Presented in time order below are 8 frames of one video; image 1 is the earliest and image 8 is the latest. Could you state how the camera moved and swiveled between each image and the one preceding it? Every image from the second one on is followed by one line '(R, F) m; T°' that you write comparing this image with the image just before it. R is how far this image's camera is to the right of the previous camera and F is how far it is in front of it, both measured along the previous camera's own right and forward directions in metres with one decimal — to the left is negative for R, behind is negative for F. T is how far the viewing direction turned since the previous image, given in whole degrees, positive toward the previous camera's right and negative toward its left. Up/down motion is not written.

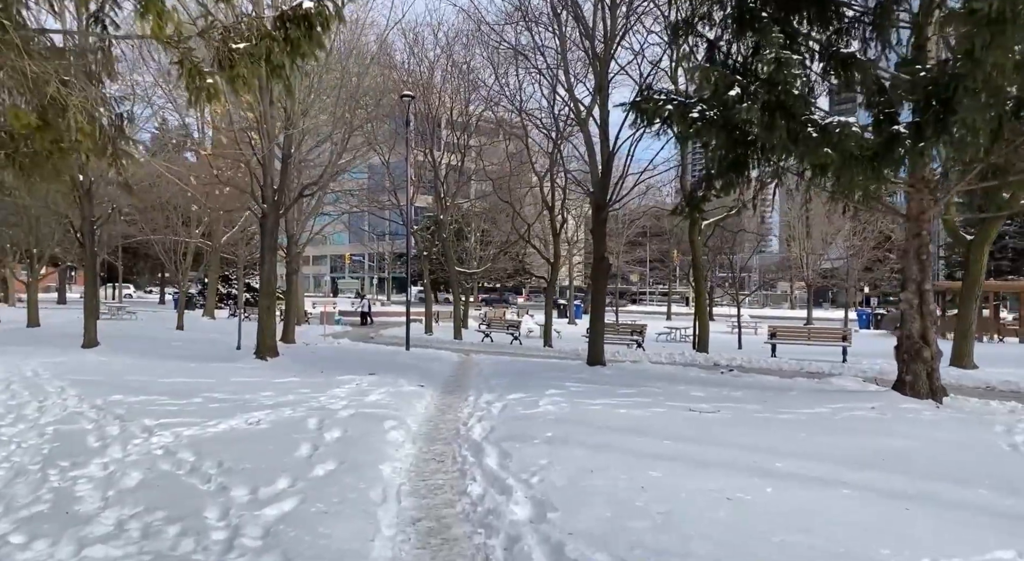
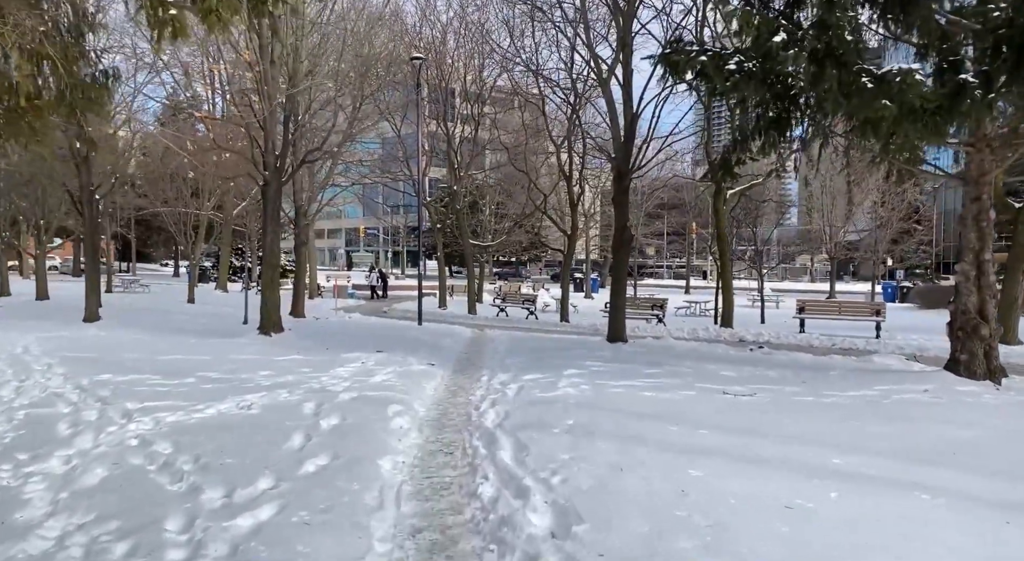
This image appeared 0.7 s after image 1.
(0.0, +0.7) m; -1°
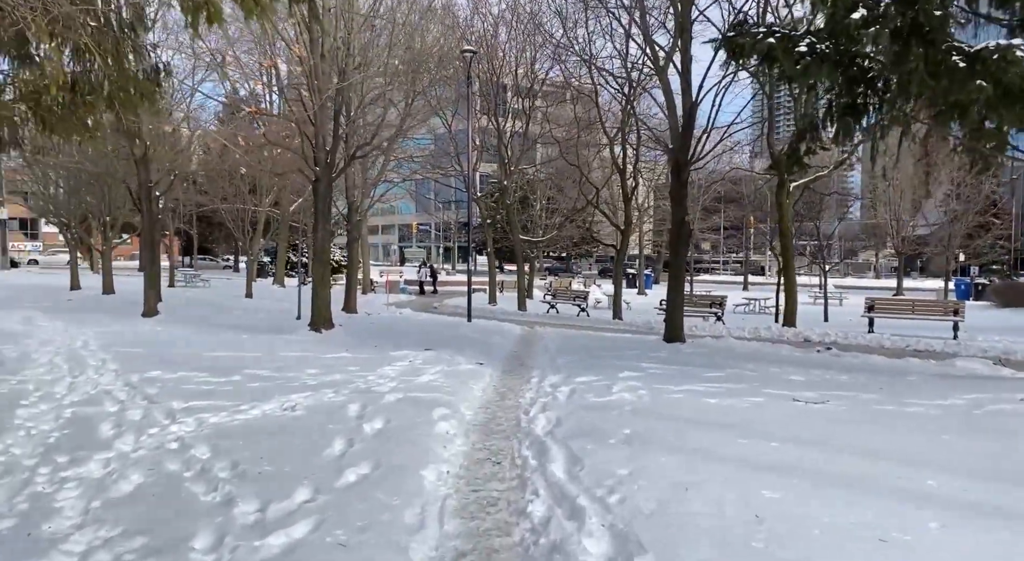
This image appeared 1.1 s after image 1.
(0.0, +0.3) m; -4°
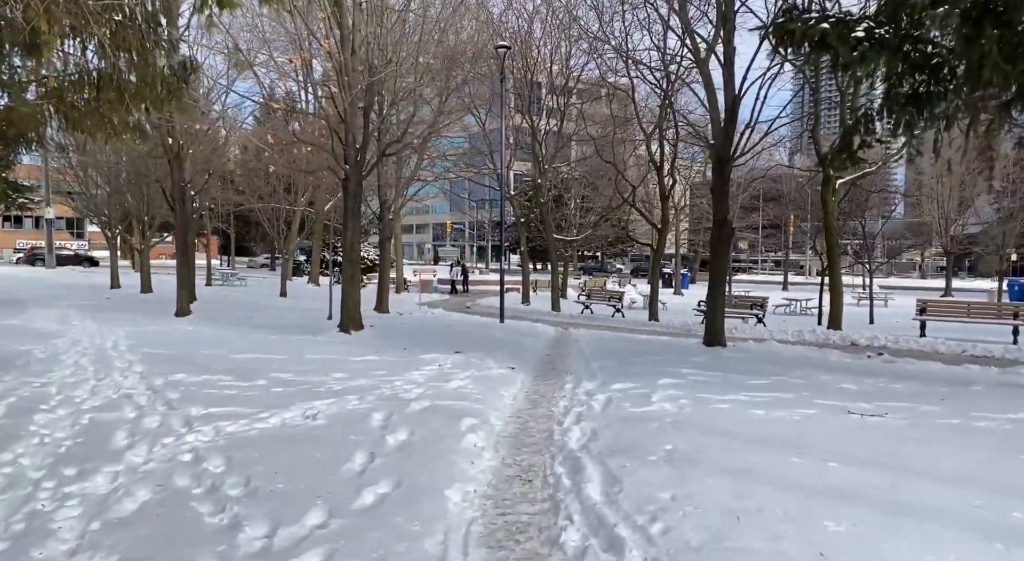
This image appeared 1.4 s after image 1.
(0.0, +0.4) m; -3°
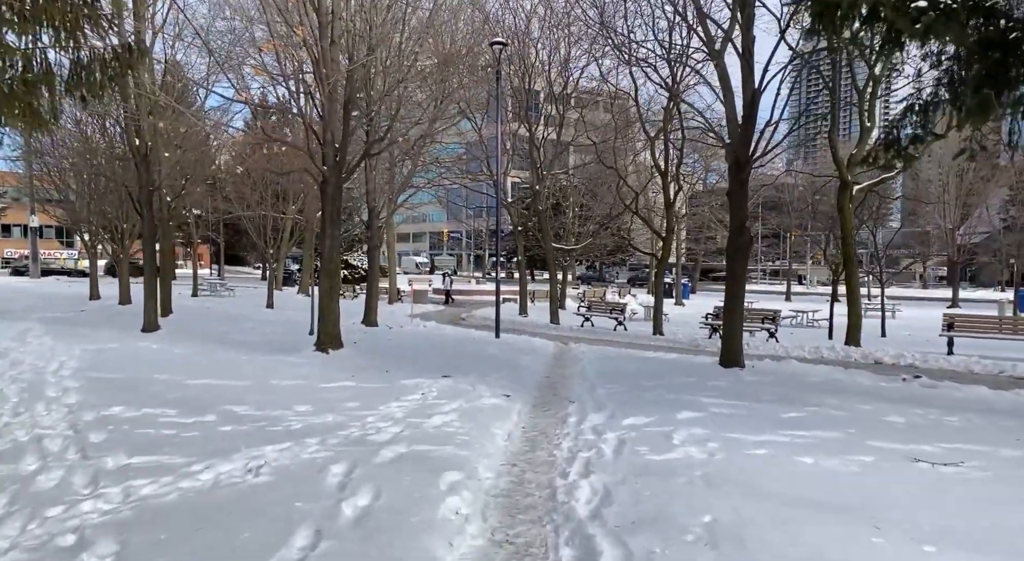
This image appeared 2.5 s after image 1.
(0.0, +1.1) m; 0°
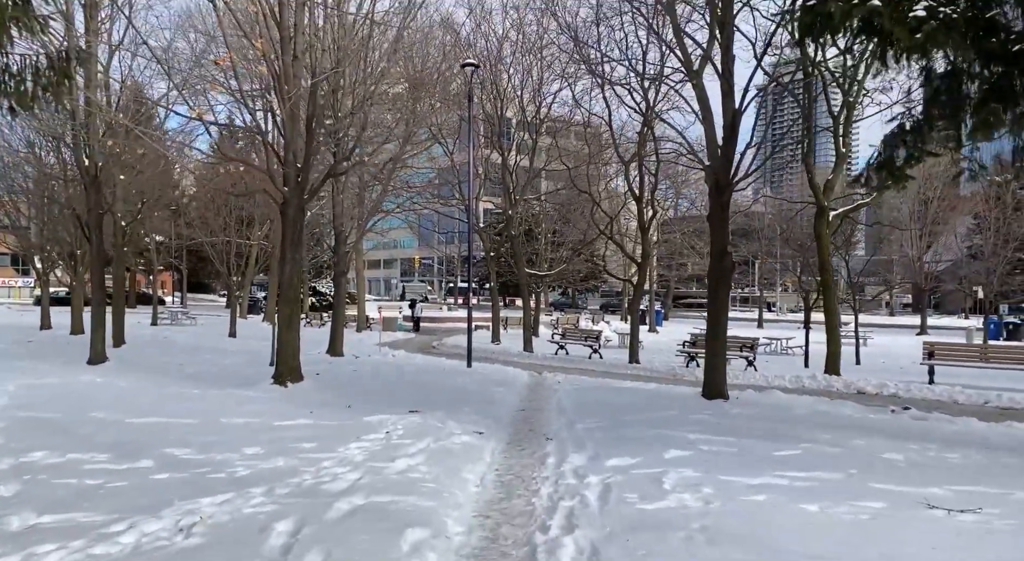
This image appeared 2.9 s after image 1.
(0.0, +0.5) m; +2°
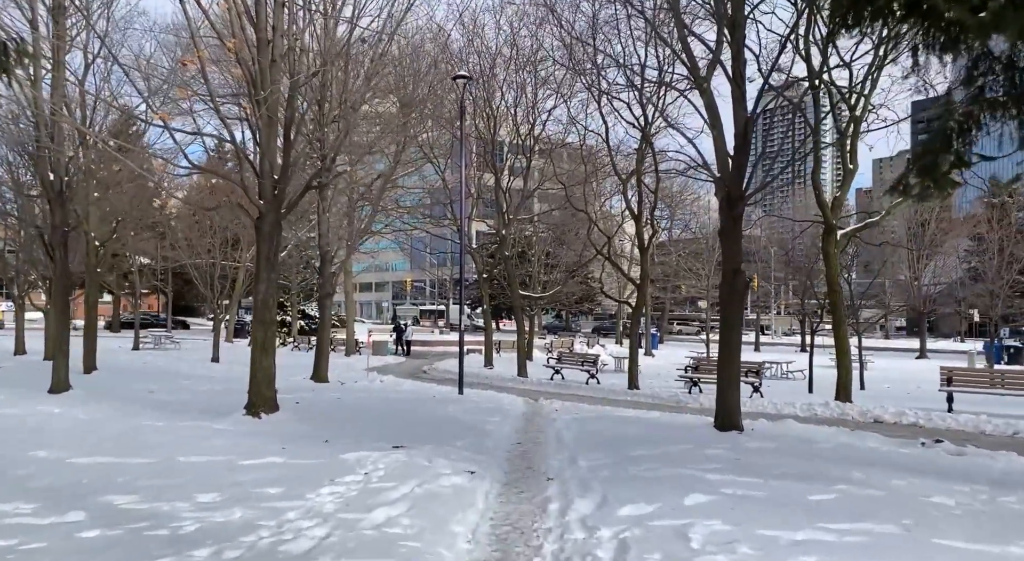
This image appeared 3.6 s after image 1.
(0.0, +0.8) m; +1°
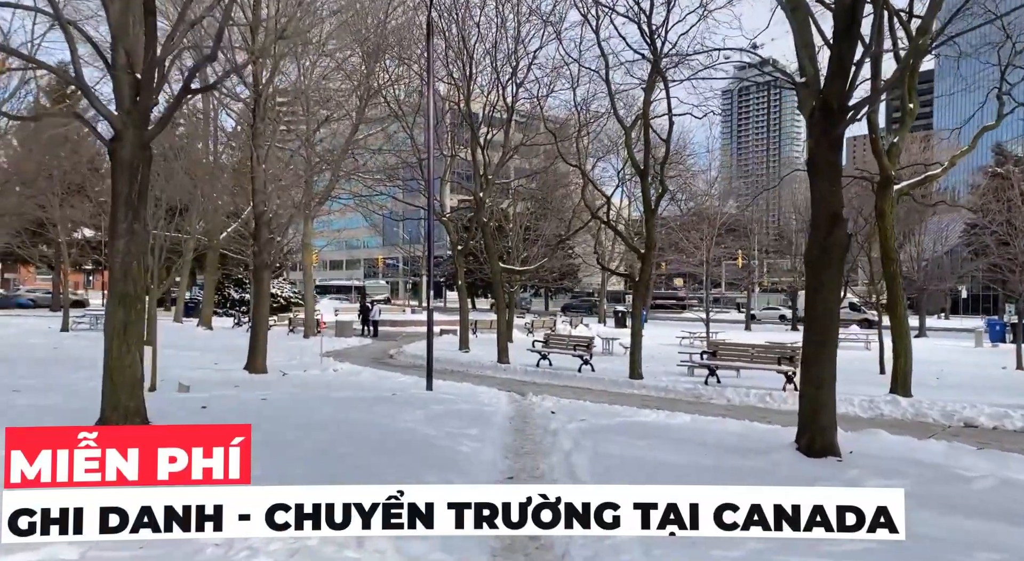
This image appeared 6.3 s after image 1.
(-0.1, +2.9) m; +2°
